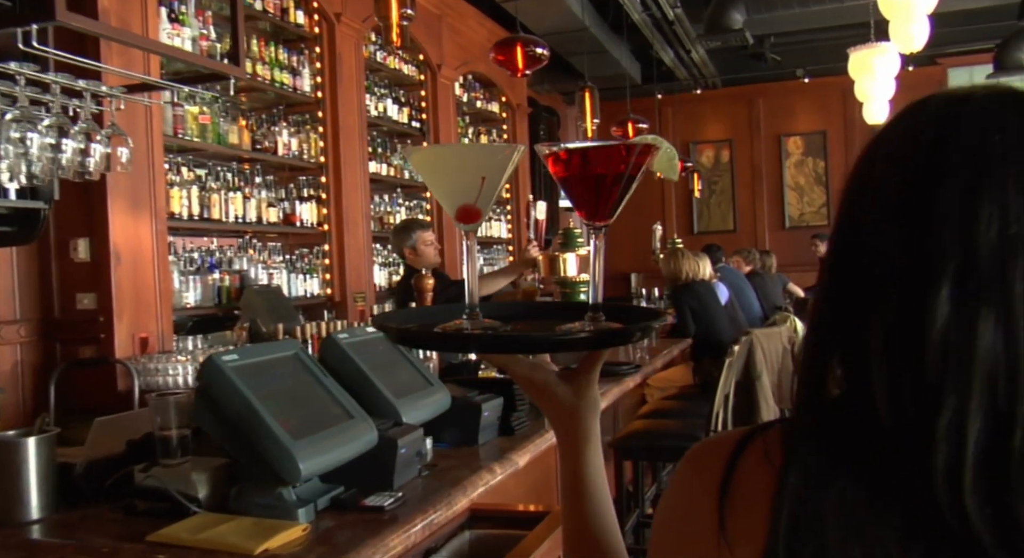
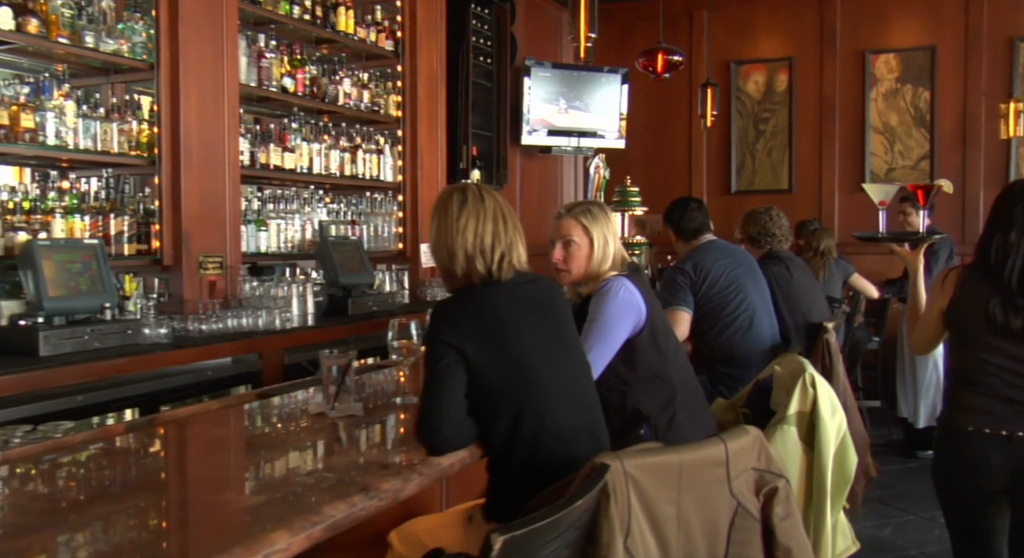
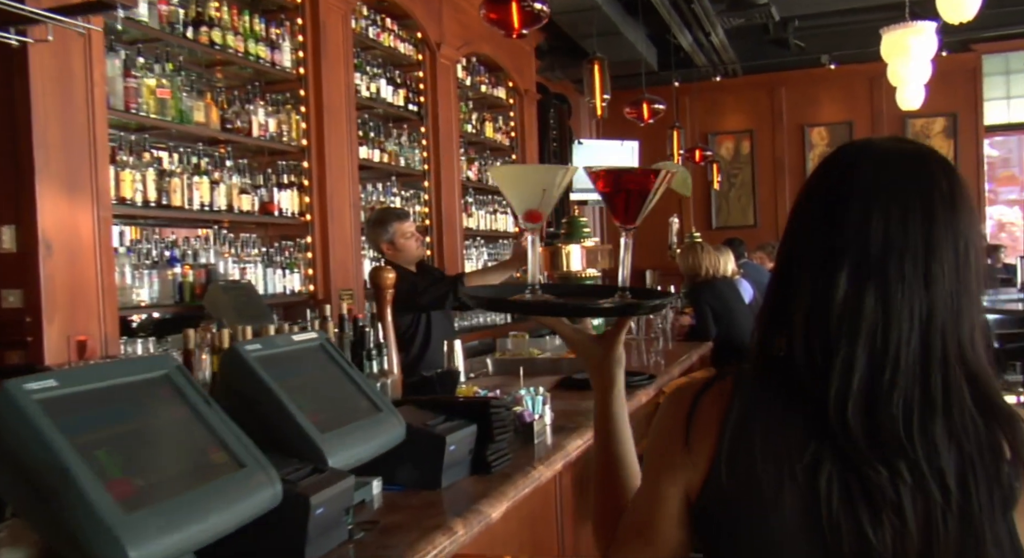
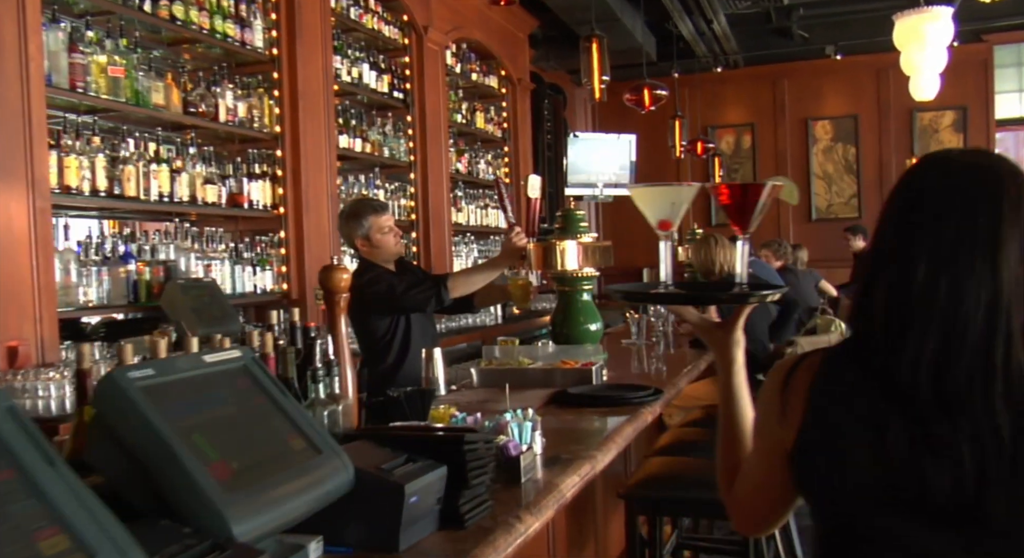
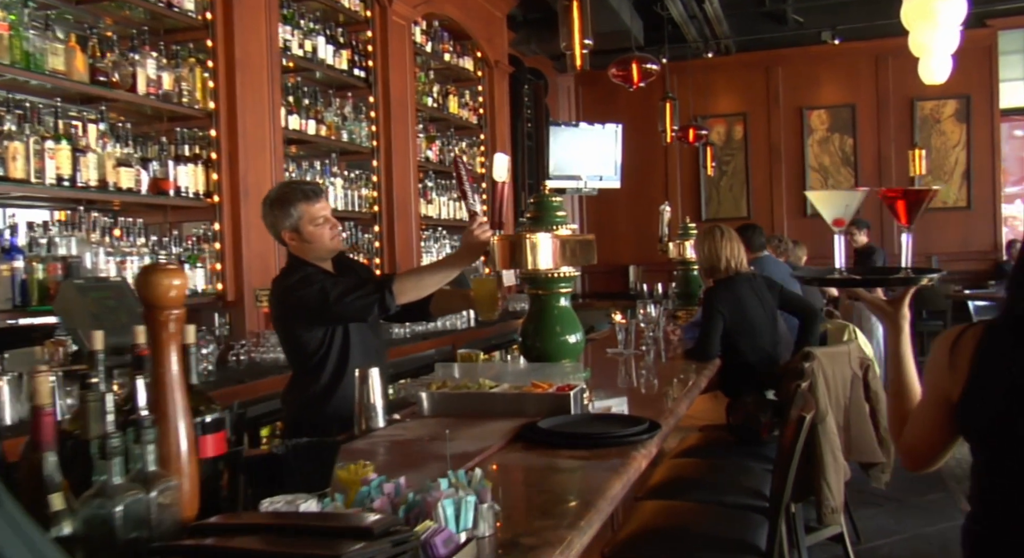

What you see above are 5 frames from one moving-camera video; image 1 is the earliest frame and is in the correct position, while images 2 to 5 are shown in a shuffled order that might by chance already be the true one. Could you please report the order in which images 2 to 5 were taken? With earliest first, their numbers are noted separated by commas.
3, 4, 5, 2
